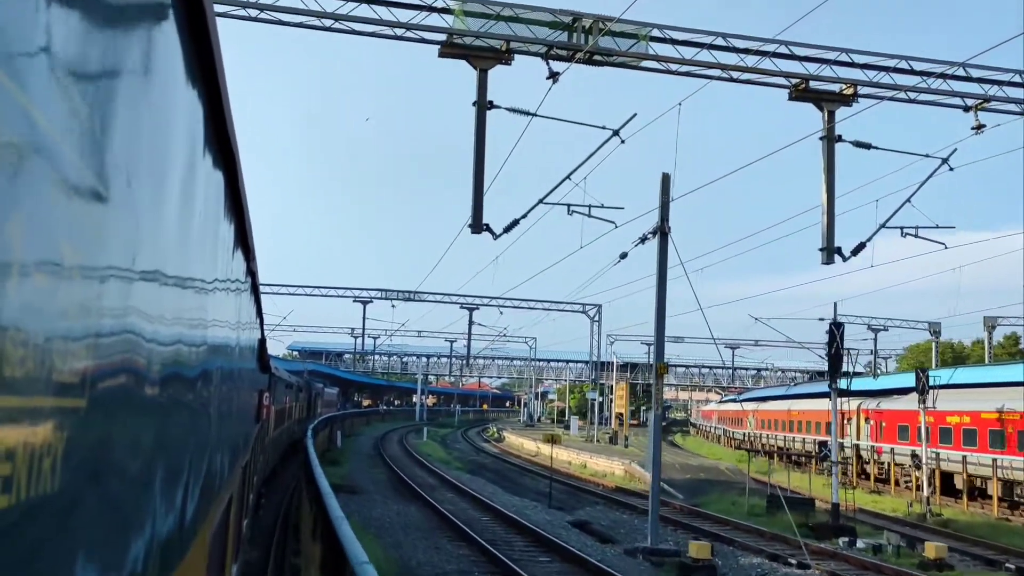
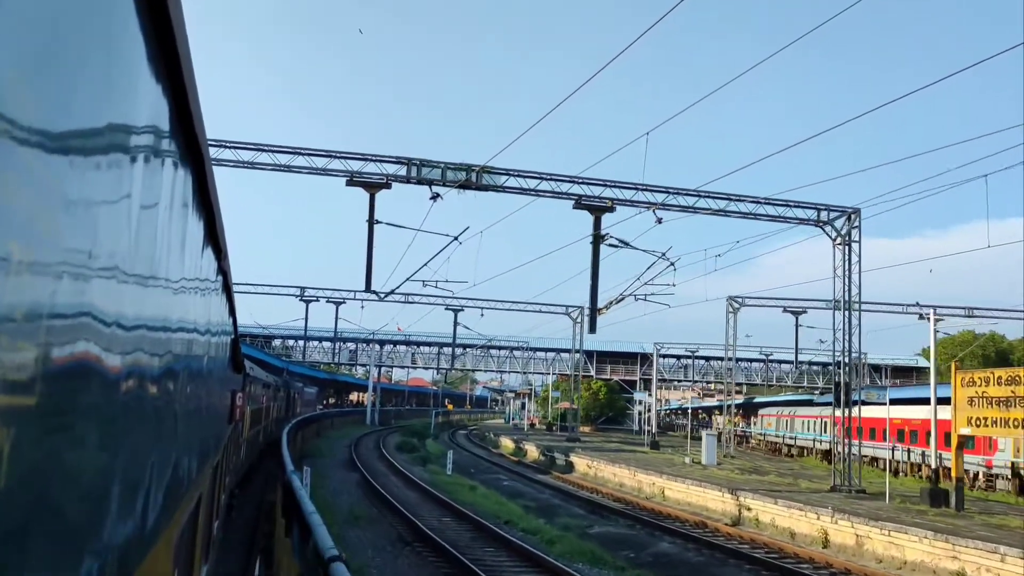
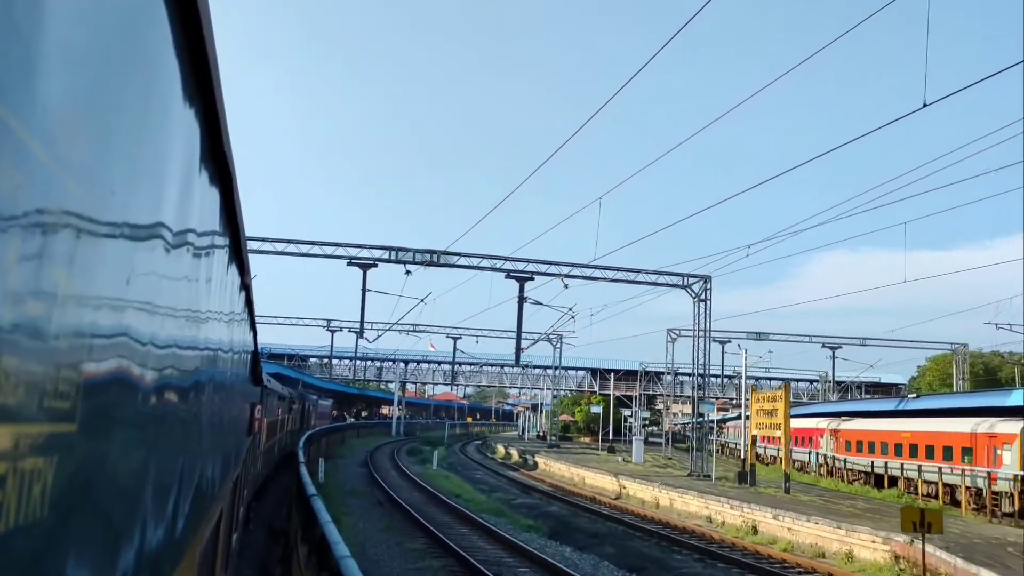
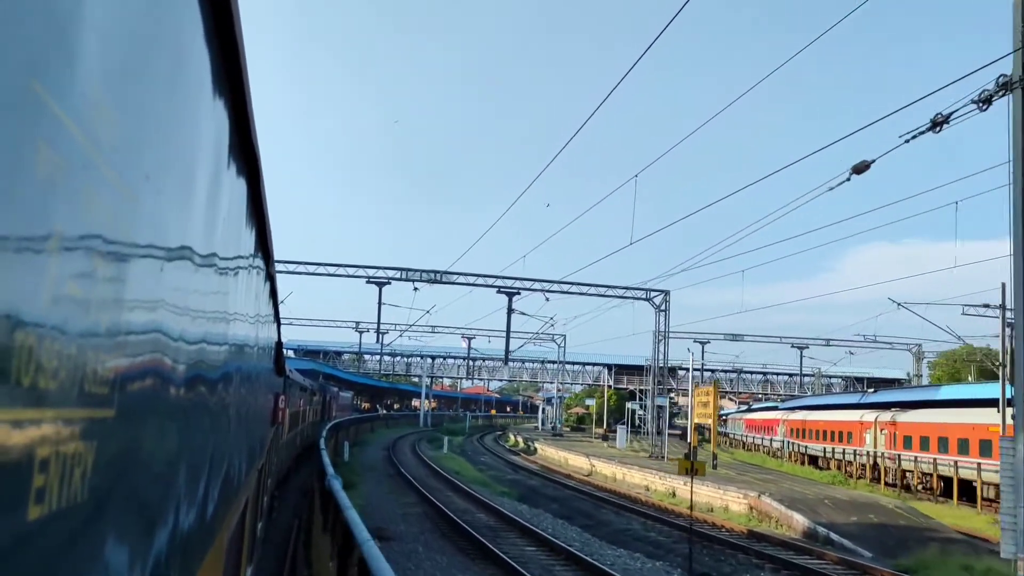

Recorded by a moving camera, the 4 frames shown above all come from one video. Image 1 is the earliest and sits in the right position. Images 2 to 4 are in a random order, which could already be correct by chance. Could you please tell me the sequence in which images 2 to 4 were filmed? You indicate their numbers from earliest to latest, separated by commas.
4, 3, 2
